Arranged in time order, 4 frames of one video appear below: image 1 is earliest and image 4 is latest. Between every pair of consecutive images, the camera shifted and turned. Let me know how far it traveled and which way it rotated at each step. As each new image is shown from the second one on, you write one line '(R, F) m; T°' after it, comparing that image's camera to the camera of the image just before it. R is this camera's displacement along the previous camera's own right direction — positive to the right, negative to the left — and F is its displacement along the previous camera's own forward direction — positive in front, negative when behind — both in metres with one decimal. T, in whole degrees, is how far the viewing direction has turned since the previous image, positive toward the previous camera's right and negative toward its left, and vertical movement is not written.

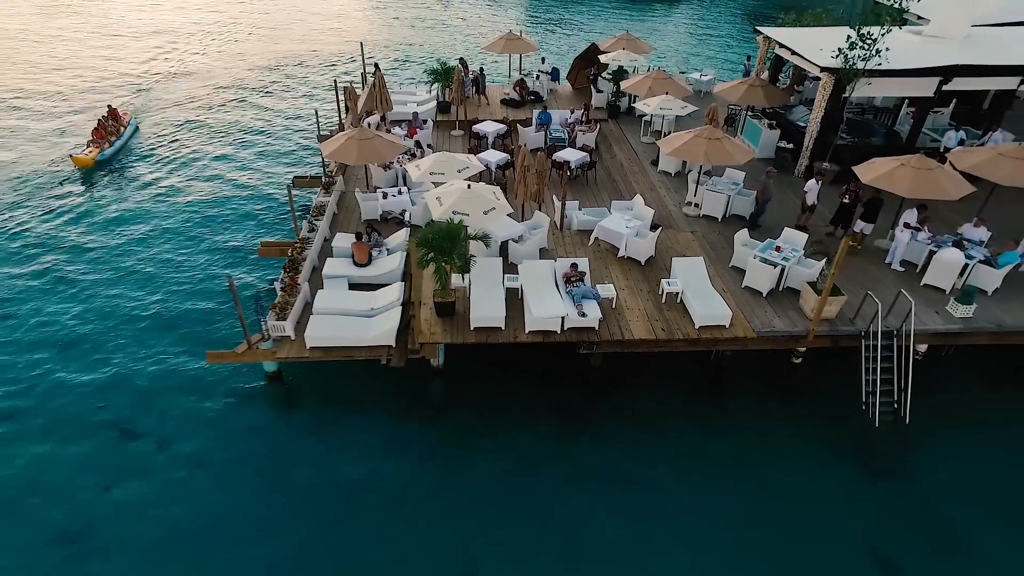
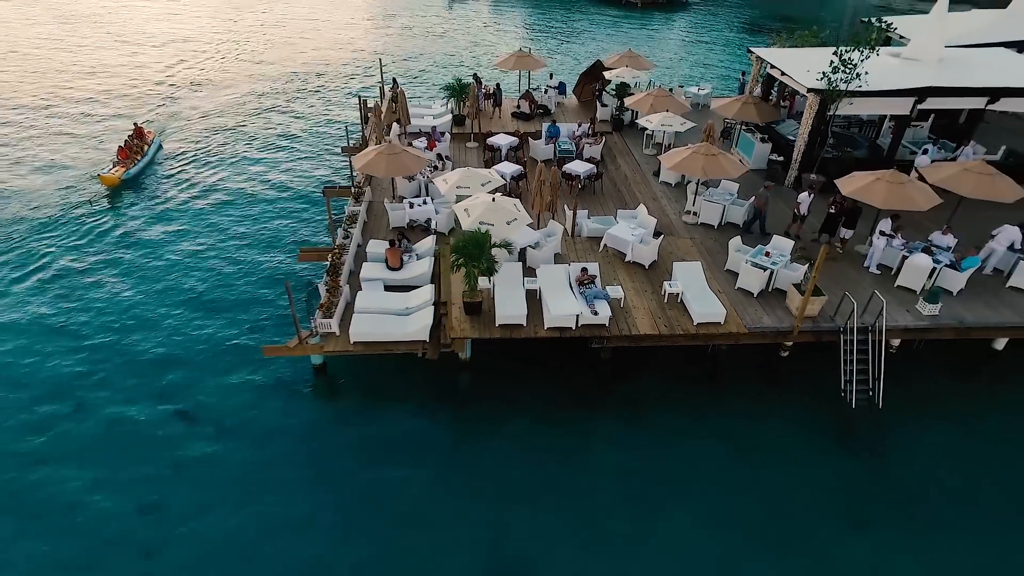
(-0.6, -1.6) m; 0°
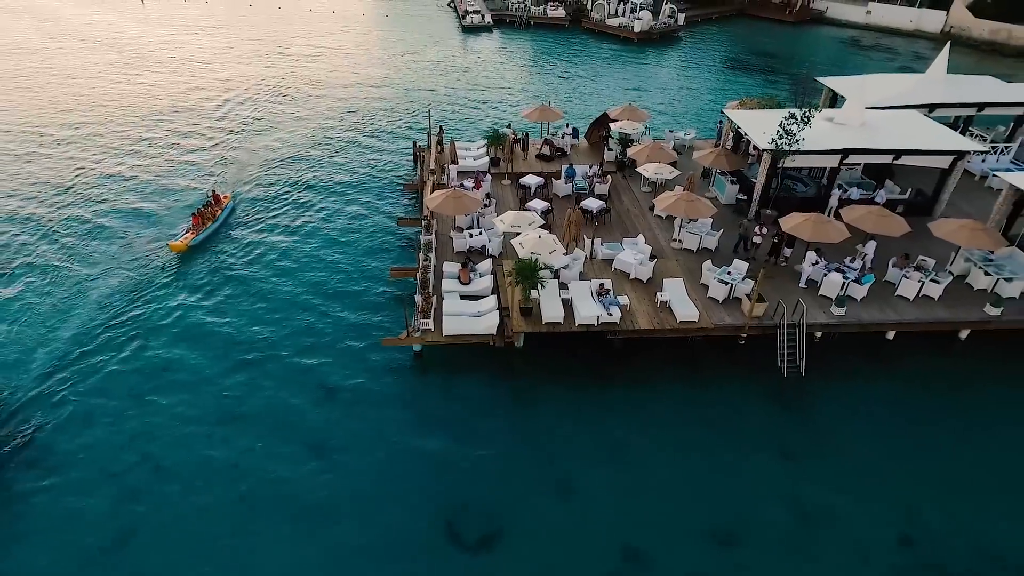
(-1.9, -6.4) m; +1°
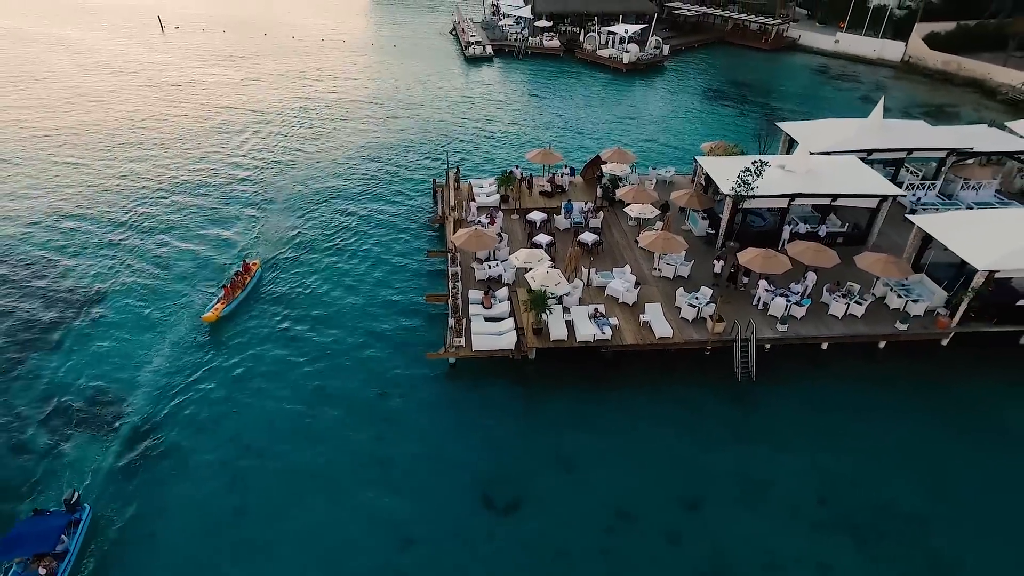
(-1.1, -5.5) m; +1°
